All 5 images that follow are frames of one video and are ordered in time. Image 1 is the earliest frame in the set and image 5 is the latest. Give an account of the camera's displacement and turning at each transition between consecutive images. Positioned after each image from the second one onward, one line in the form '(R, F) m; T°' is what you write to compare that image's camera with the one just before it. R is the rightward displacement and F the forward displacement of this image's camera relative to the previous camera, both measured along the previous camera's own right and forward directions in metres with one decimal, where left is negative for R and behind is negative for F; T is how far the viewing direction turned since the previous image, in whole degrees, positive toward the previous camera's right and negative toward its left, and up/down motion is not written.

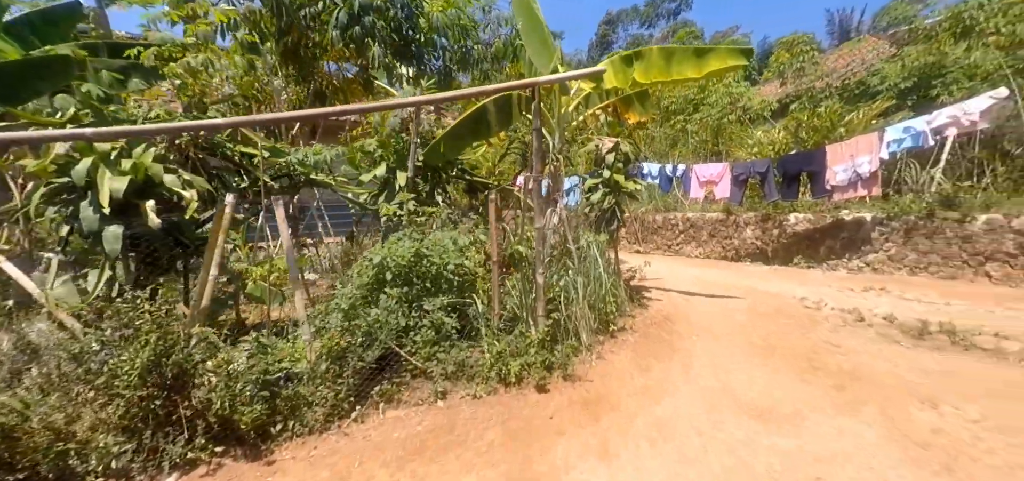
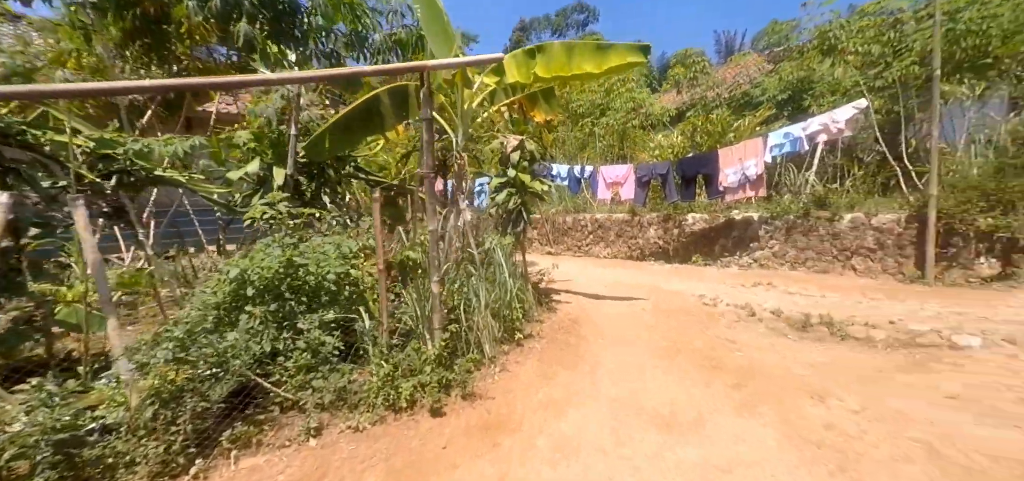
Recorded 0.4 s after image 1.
(+0.2, +0.4) m; +10°
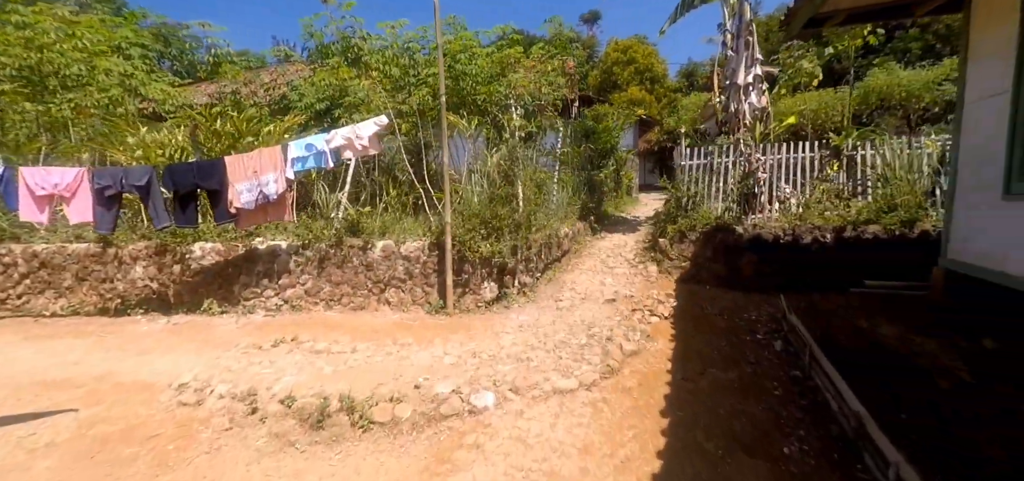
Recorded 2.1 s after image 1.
(+1.6, +1.5) m; +50°
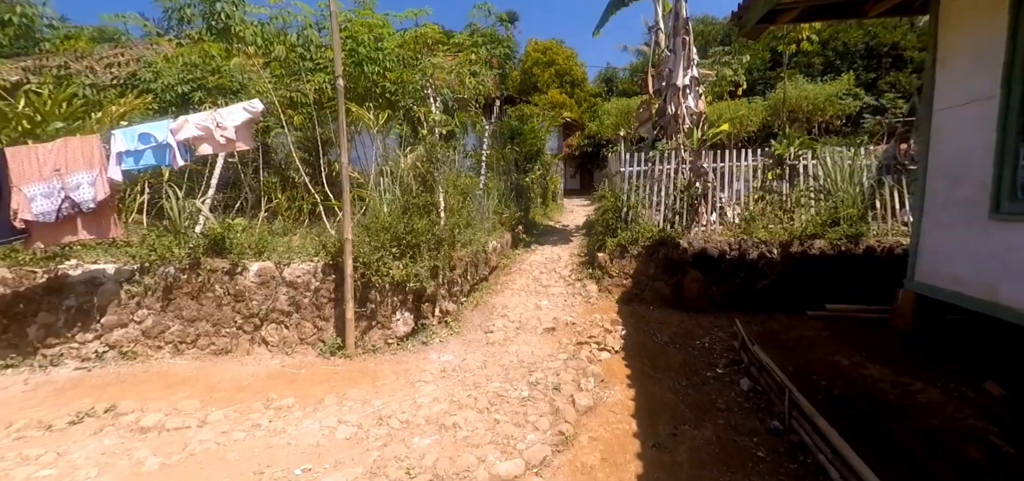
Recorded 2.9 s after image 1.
(0.0, +1.0) m; +10°
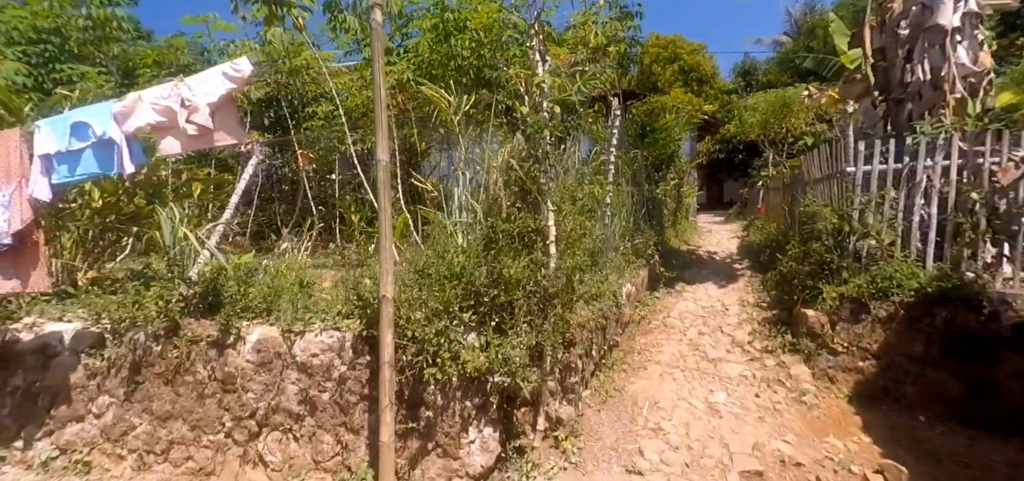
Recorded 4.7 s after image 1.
(-0.3, +2.0) m; -14°
